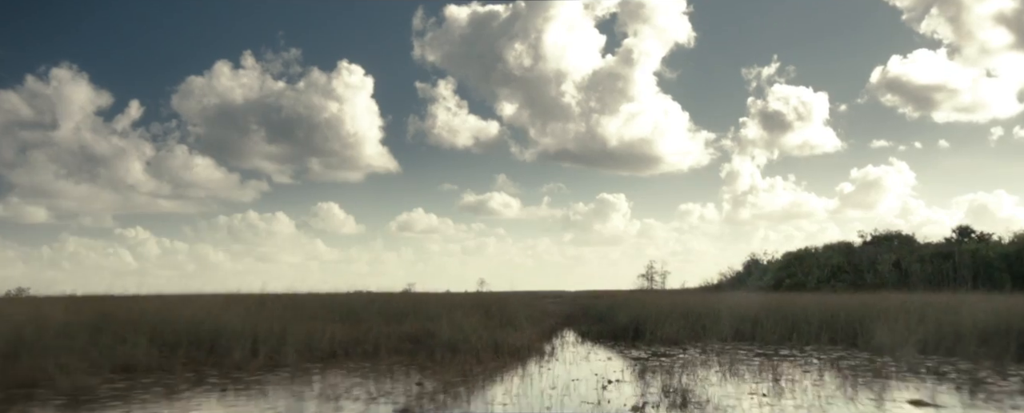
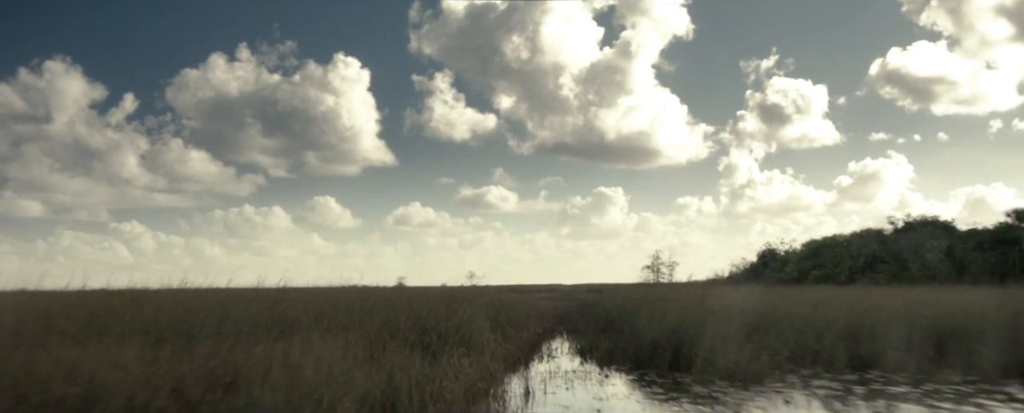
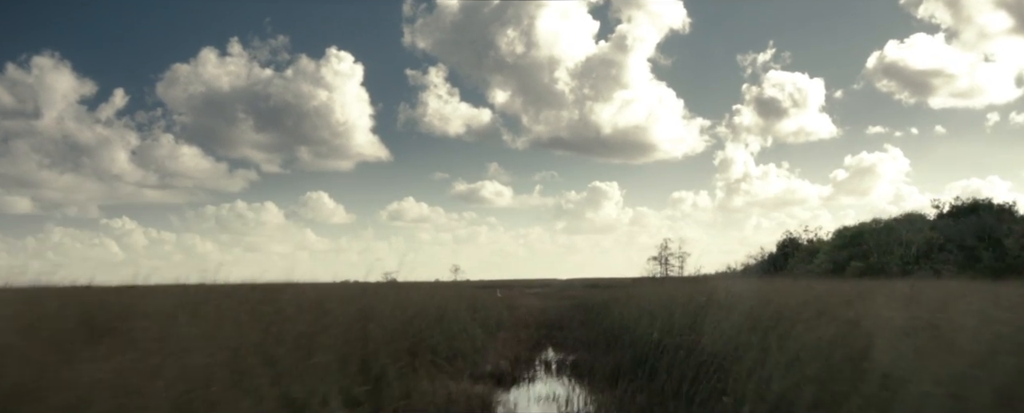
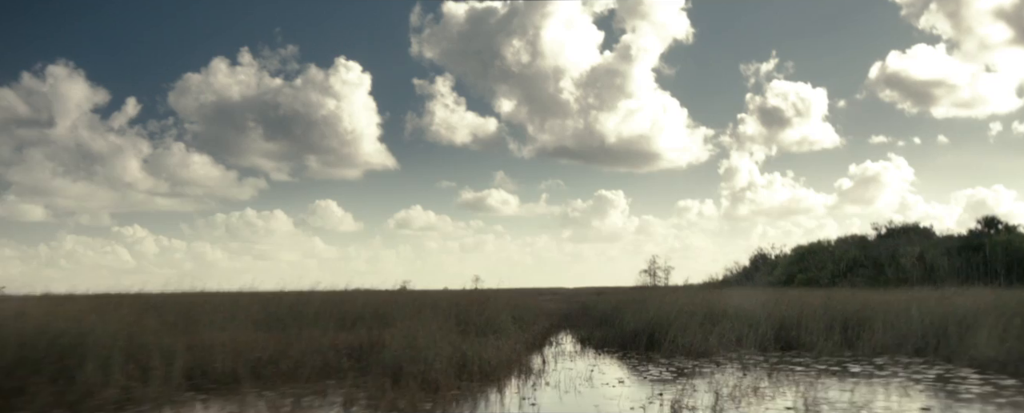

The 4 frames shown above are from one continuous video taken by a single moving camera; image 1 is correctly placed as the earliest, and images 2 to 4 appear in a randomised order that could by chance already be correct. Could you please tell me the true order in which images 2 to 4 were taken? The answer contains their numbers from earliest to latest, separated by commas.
4, 2, 3
